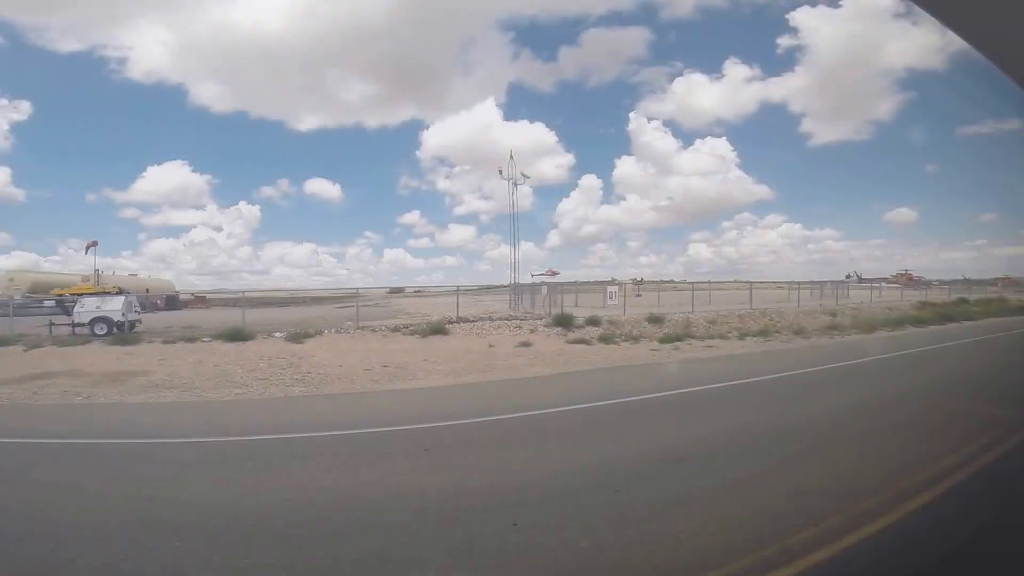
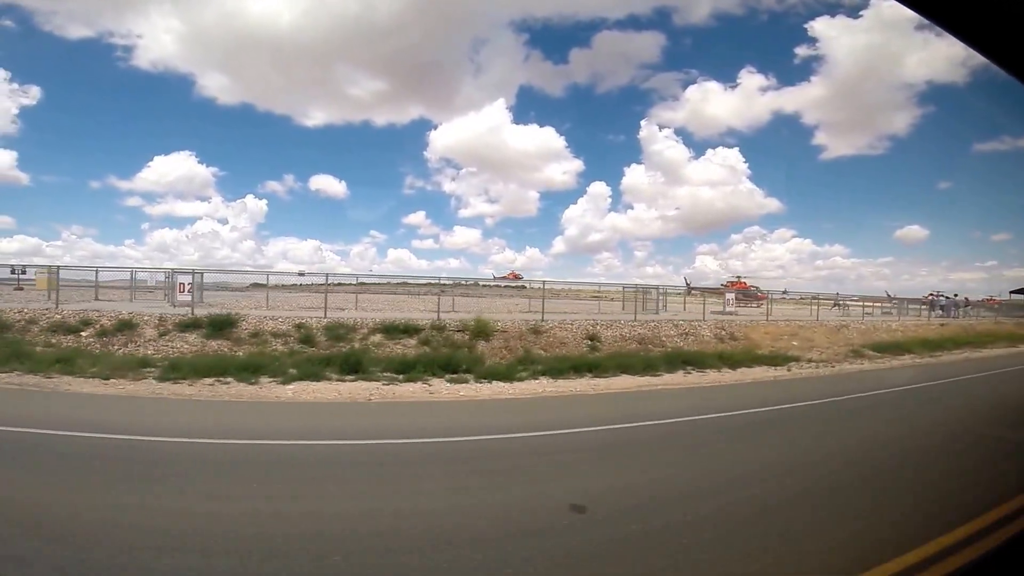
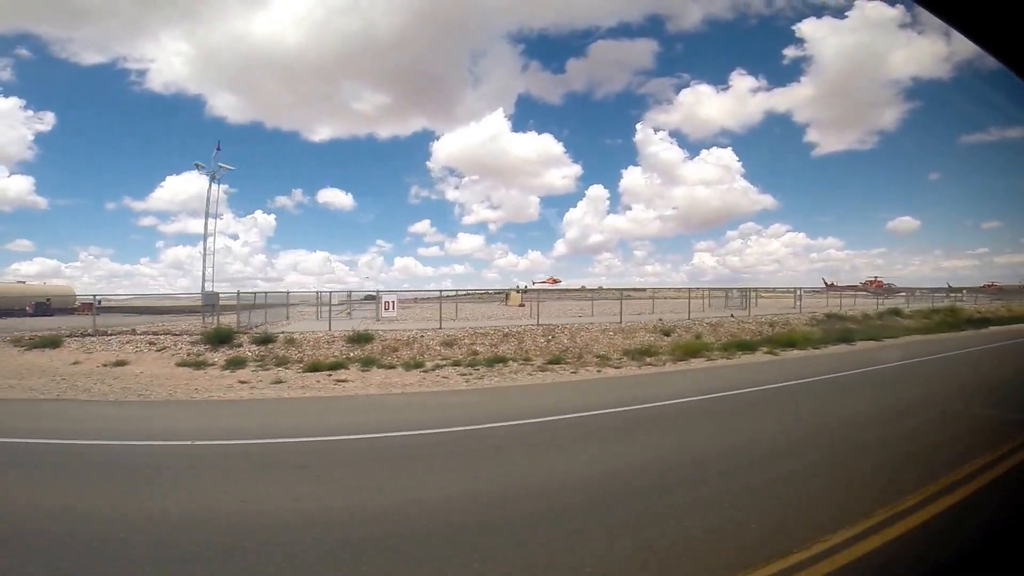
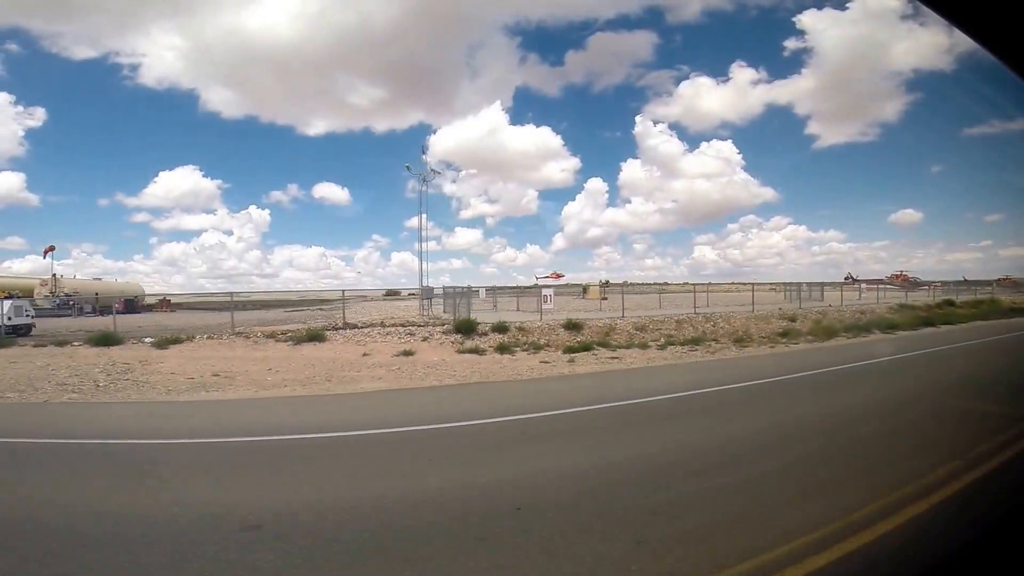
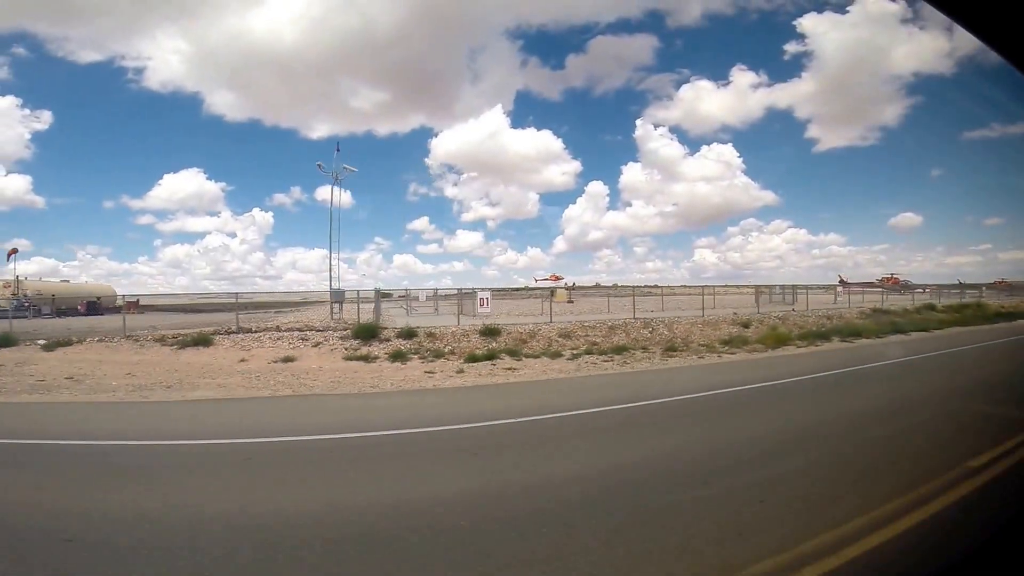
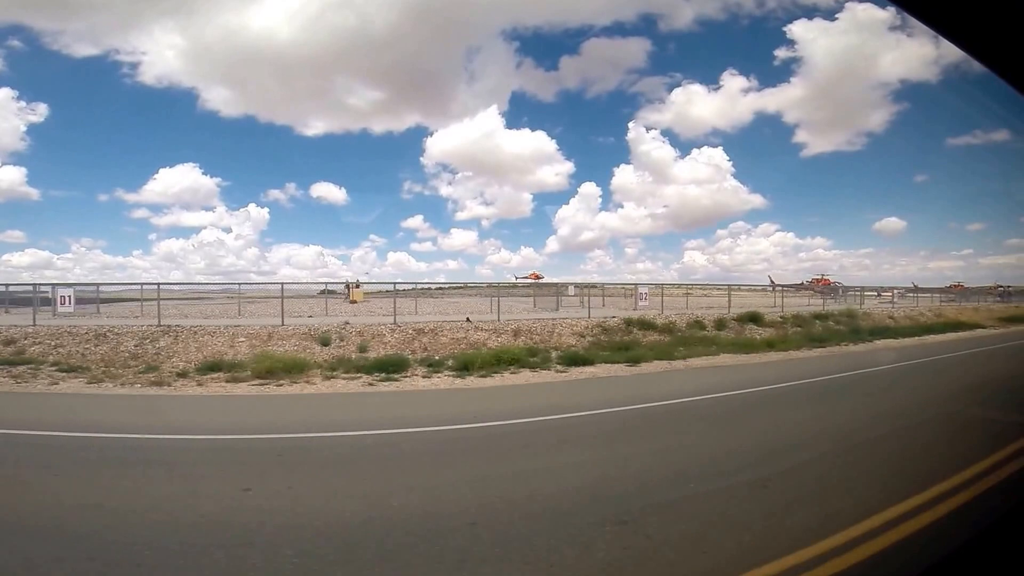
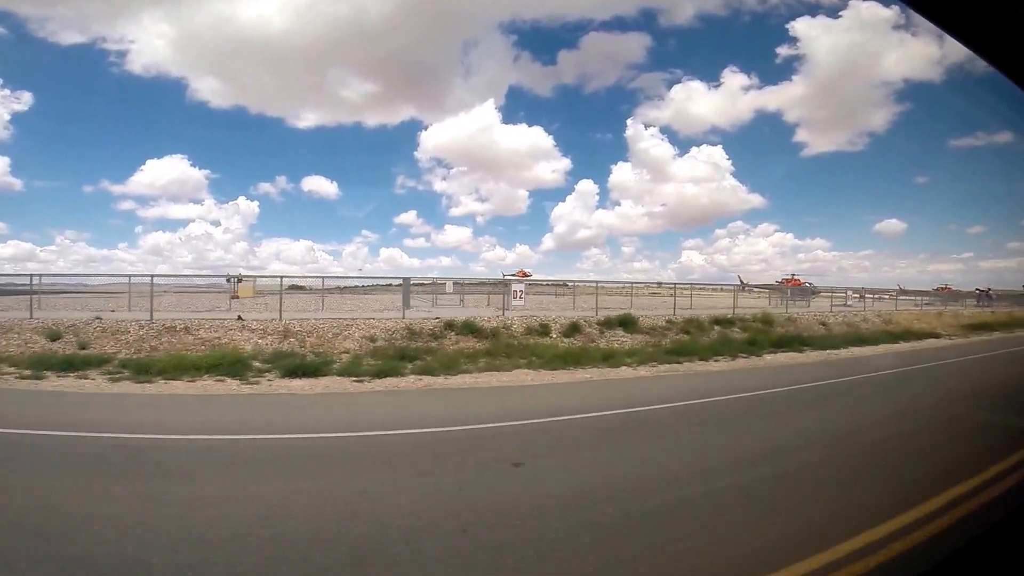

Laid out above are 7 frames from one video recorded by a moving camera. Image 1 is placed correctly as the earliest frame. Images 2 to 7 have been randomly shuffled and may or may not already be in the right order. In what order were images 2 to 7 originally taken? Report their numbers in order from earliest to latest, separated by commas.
4, 5, 3, 6, 7, 2
